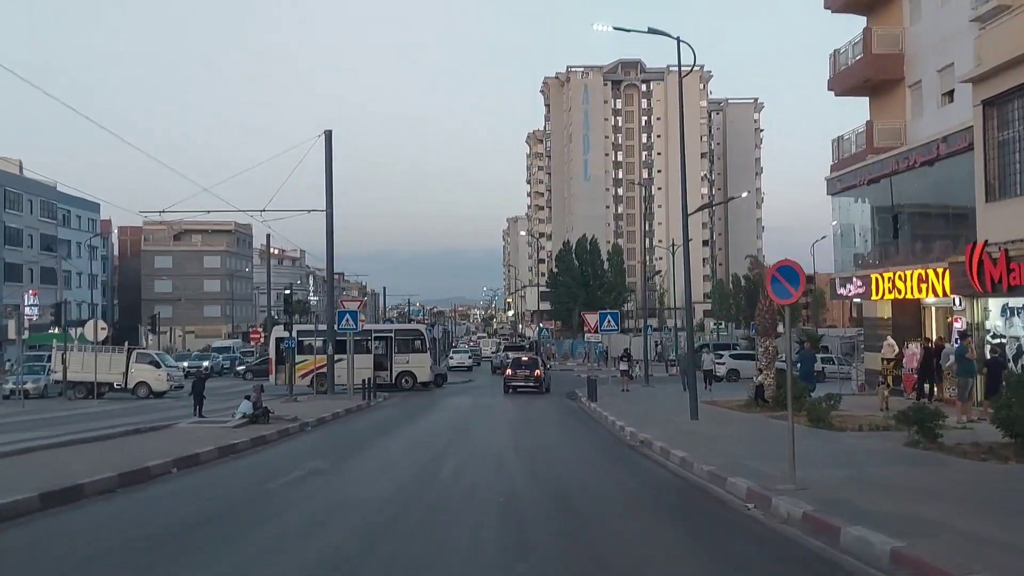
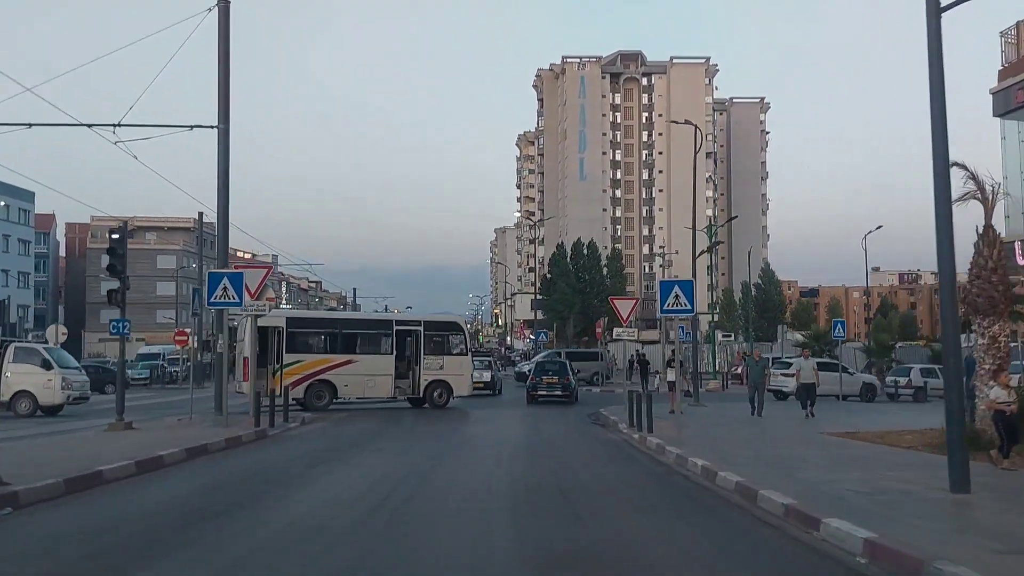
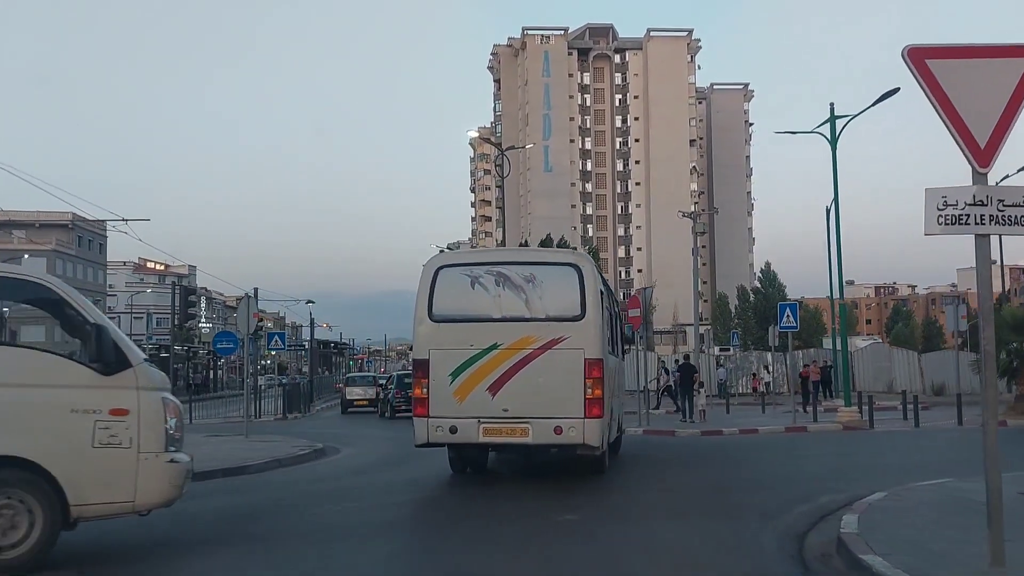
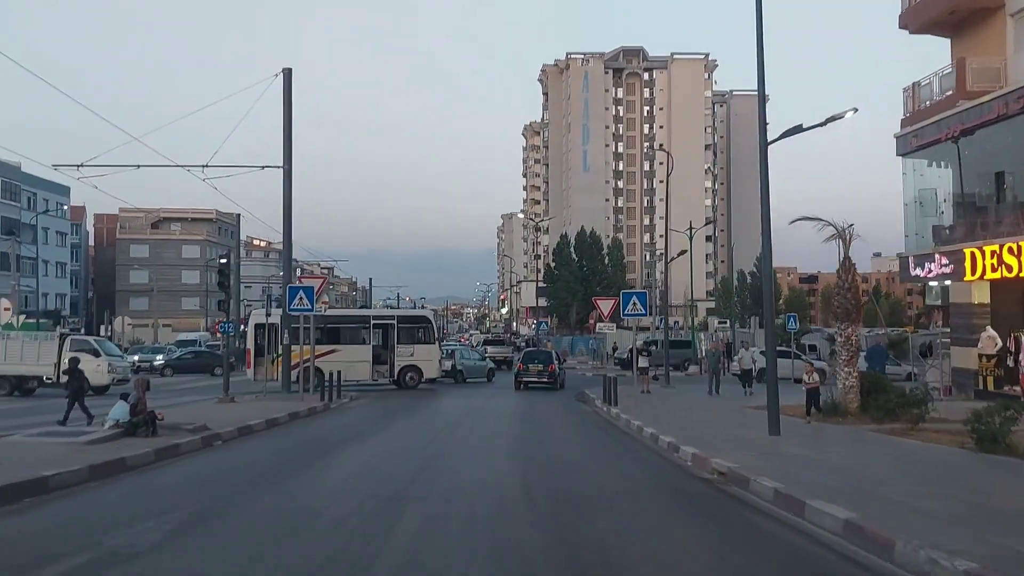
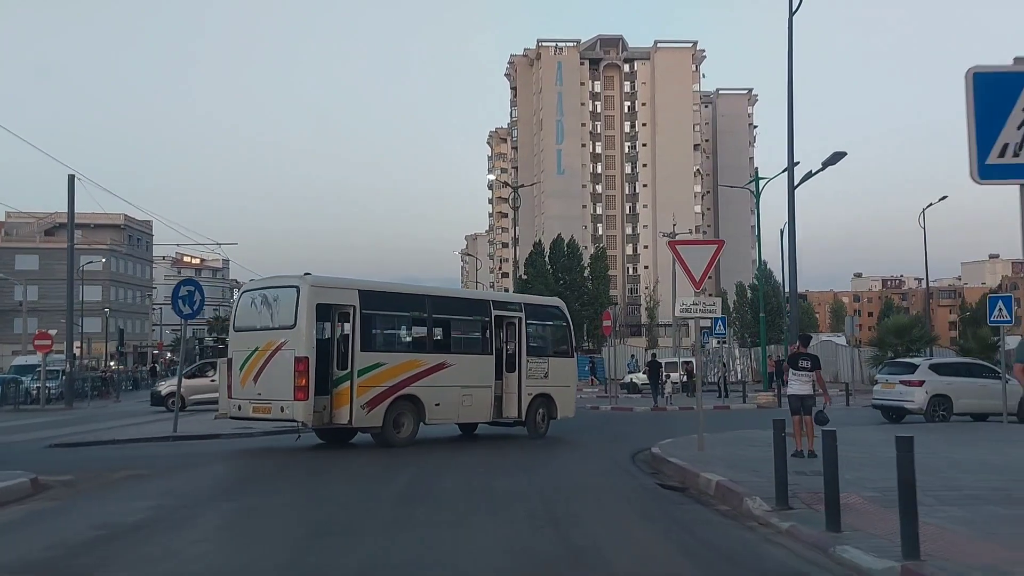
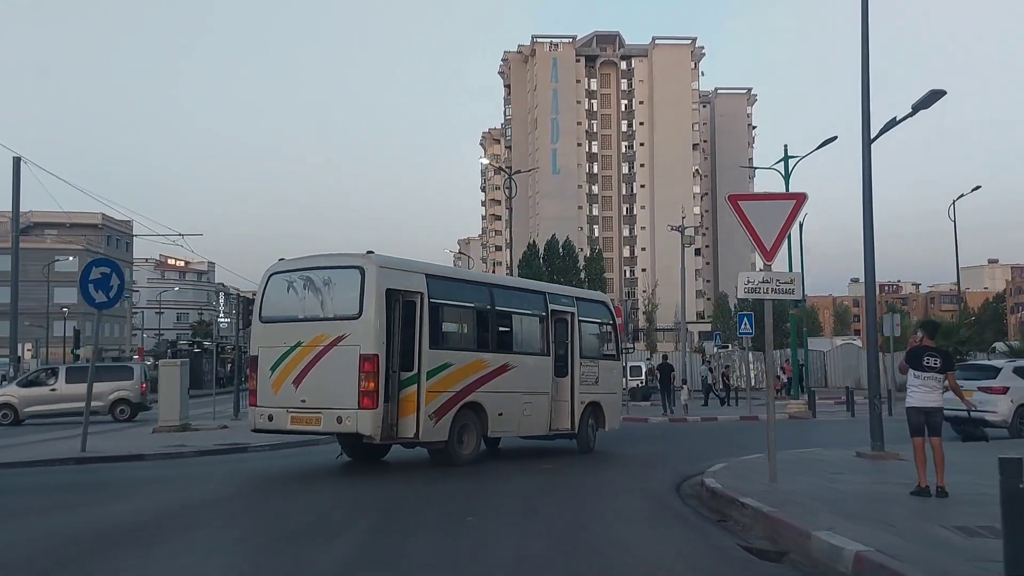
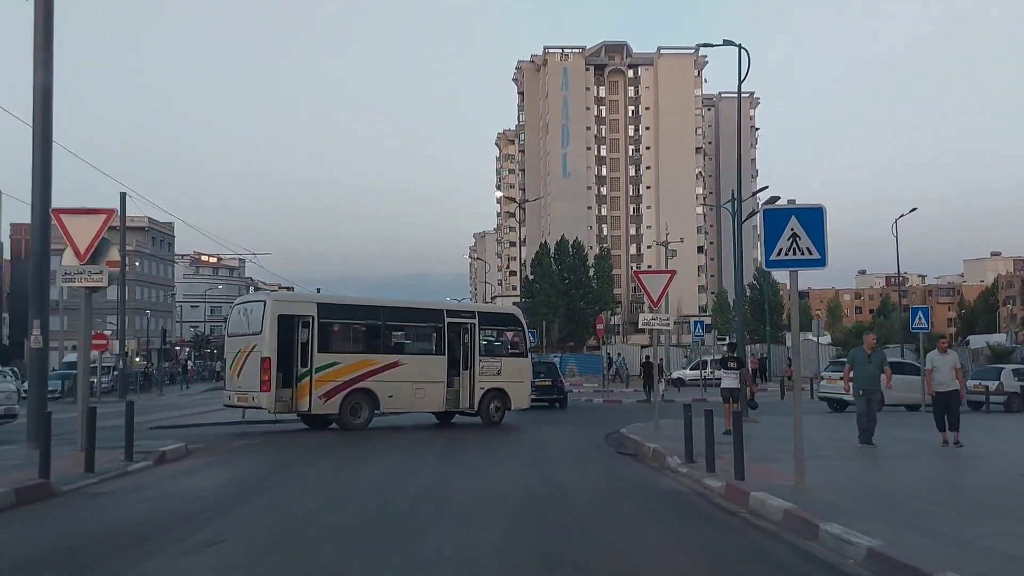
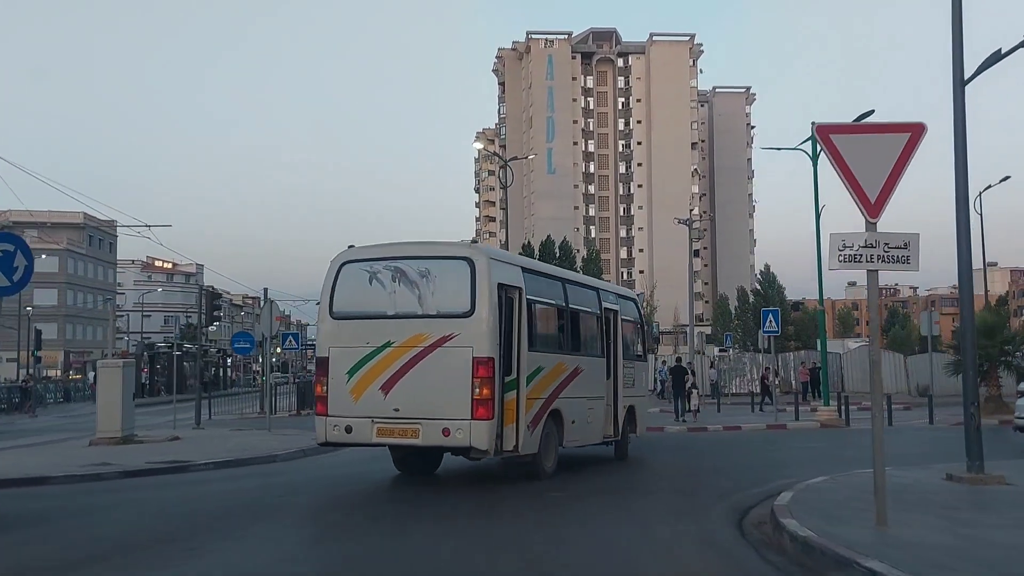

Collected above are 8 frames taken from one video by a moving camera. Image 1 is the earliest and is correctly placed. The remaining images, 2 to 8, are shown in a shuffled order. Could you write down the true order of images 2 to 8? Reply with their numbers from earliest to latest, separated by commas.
4, 2, 7, 5, 6, 8, 3
